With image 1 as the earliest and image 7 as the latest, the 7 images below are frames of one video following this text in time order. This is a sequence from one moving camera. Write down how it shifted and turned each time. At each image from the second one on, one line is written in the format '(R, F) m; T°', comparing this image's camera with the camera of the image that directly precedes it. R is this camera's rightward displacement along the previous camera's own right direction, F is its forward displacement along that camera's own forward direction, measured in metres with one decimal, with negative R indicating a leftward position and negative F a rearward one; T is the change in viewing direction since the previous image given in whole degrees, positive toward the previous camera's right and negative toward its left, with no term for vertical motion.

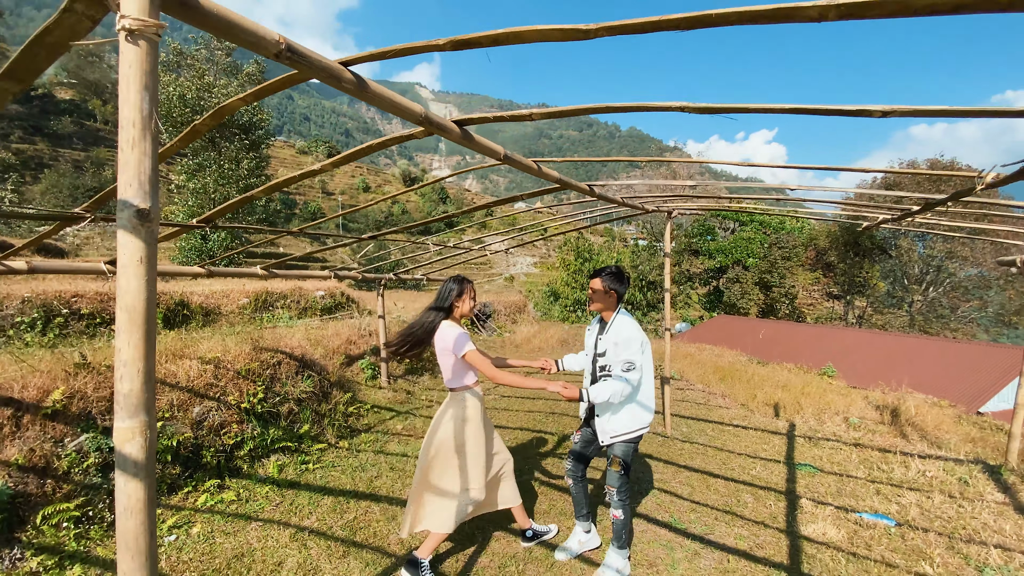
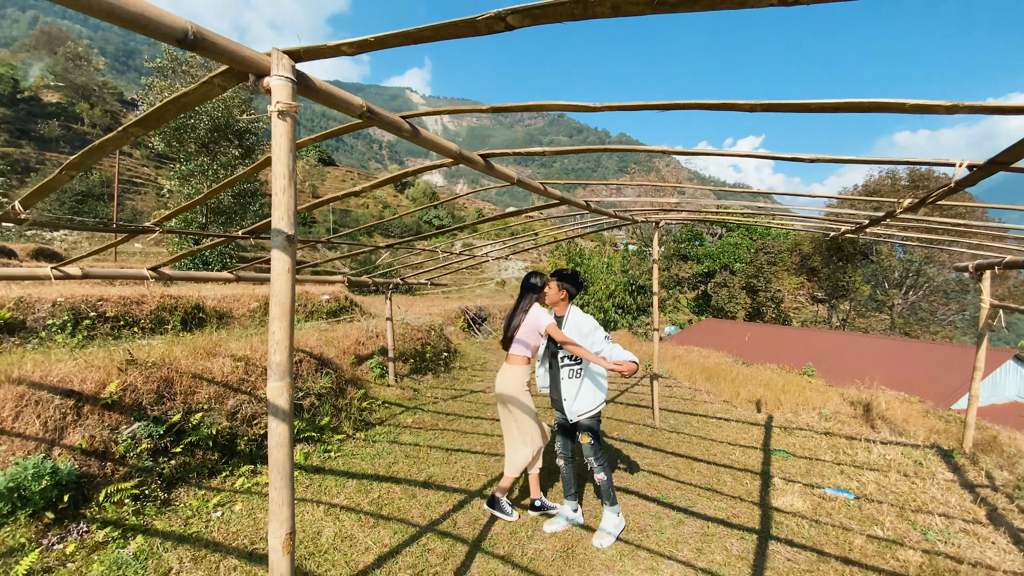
(-0.1, -0.4) m; +1°
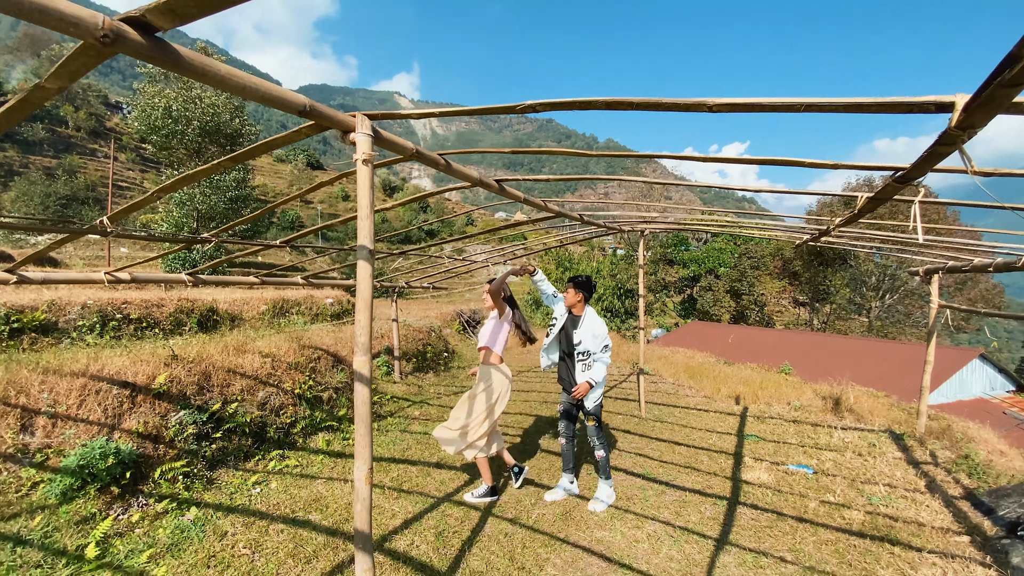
(-0.1, -0.5) m; +1°
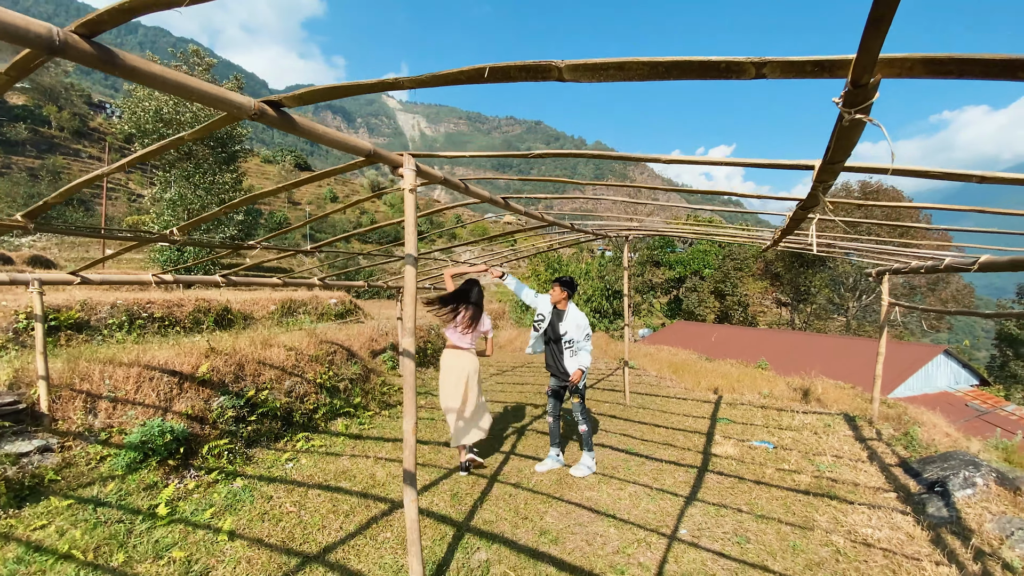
(-0.1, -0.6) m; +1°
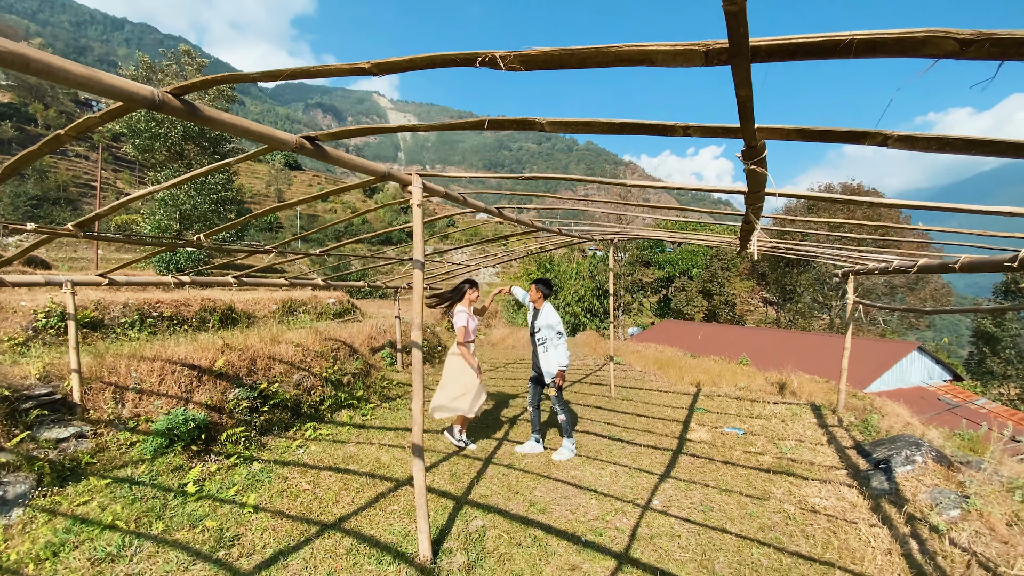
(0.0, -0.4) m; +1°
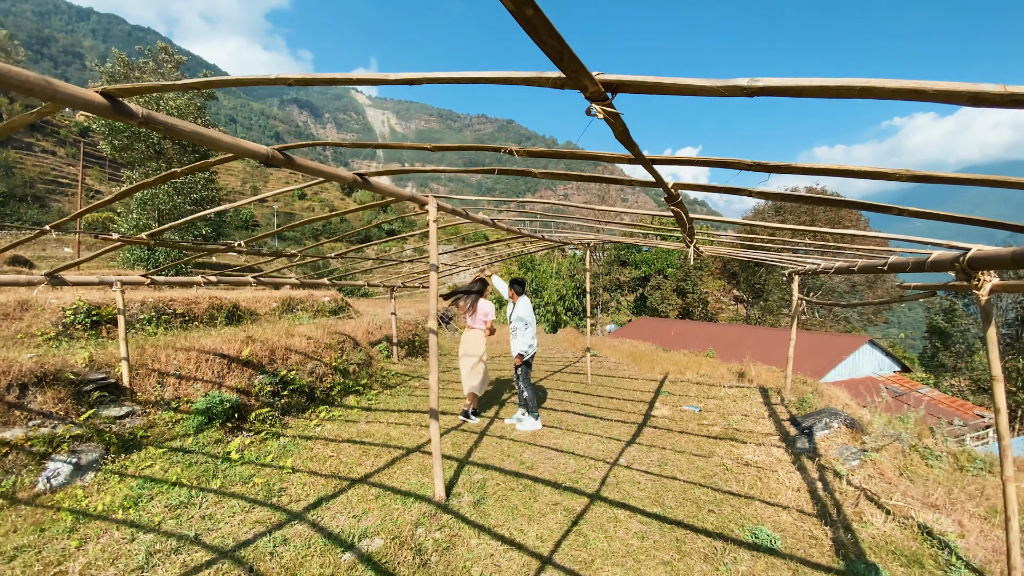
(-0.1, -0.7) m; +3°
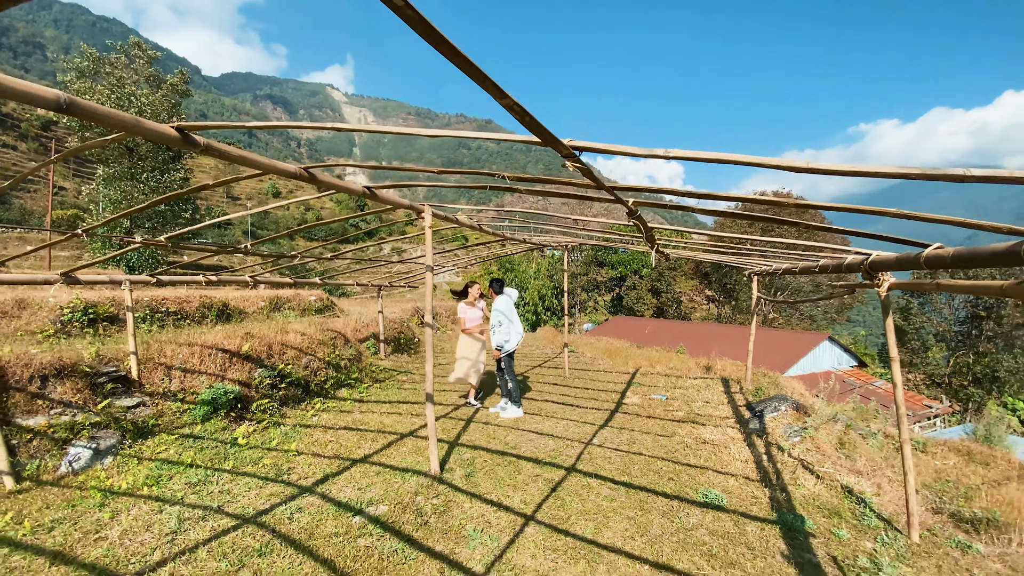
(-0.1, -0.5) m; +3°
